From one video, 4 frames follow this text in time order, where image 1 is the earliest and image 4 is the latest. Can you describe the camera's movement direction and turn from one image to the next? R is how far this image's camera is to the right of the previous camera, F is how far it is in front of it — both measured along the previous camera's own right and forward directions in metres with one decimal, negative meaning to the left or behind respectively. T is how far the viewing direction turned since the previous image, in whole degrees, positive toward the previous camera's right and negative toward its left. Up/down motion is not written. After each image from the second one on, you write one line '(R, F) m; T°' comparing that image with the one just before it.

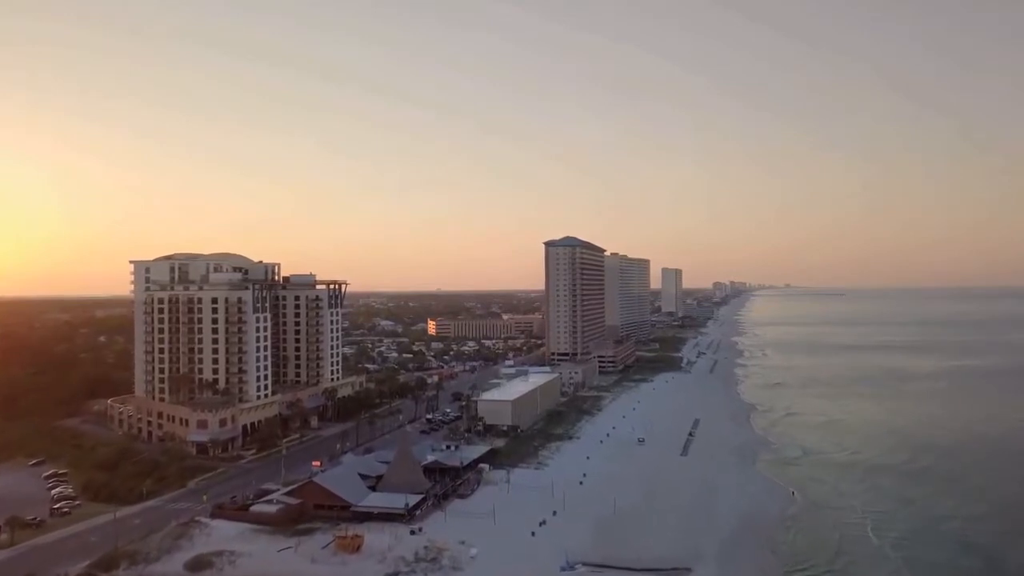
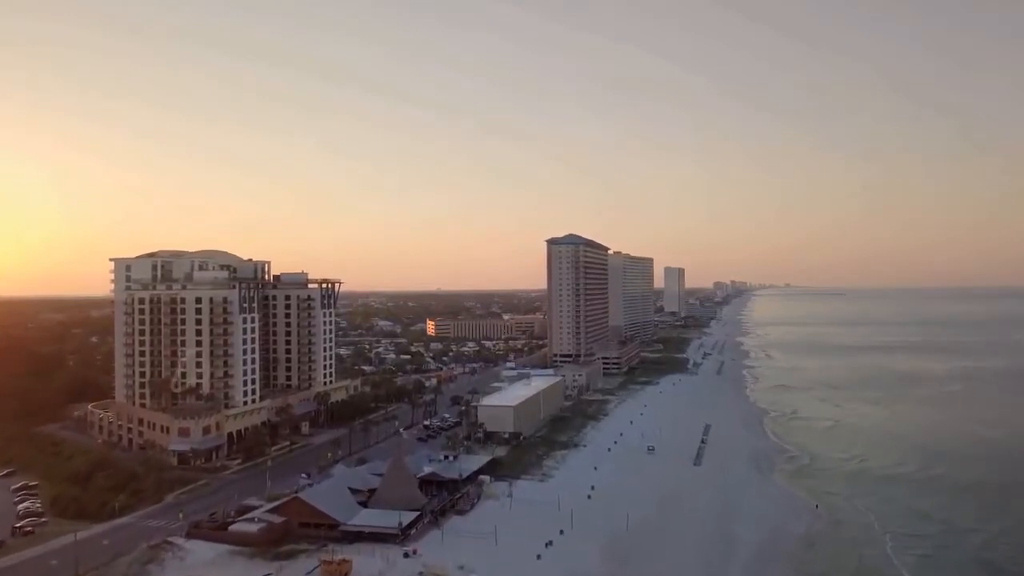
(-0.1, +3.0) m; 0°
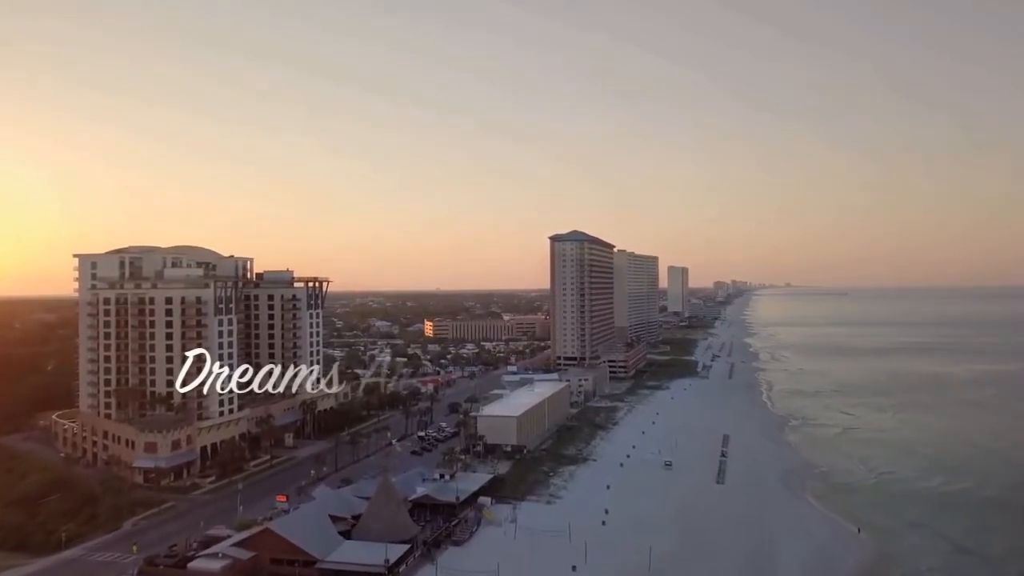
(-0.2, +4.5) m; 0°
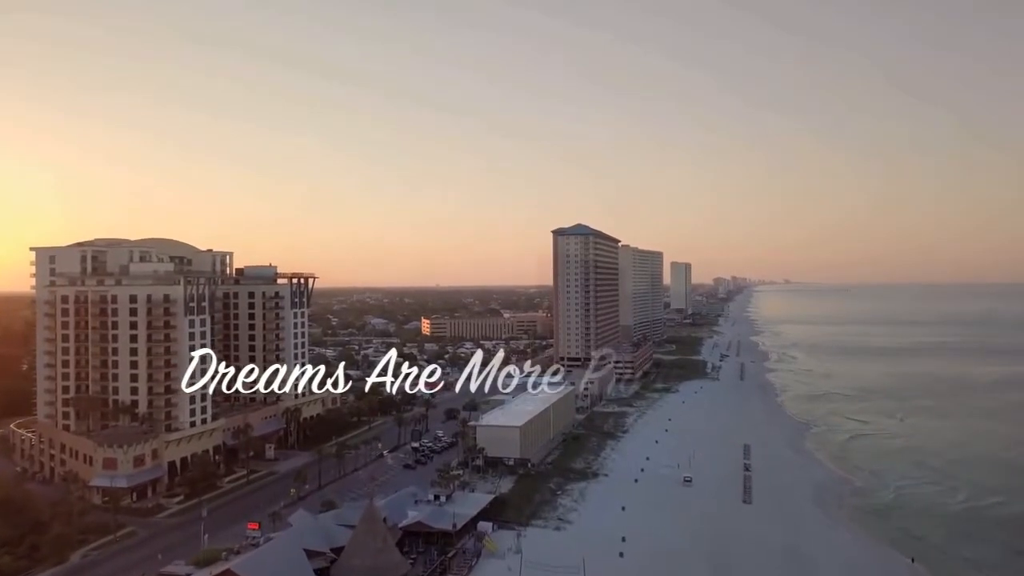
(-0.2, +4.4) m; 0°
